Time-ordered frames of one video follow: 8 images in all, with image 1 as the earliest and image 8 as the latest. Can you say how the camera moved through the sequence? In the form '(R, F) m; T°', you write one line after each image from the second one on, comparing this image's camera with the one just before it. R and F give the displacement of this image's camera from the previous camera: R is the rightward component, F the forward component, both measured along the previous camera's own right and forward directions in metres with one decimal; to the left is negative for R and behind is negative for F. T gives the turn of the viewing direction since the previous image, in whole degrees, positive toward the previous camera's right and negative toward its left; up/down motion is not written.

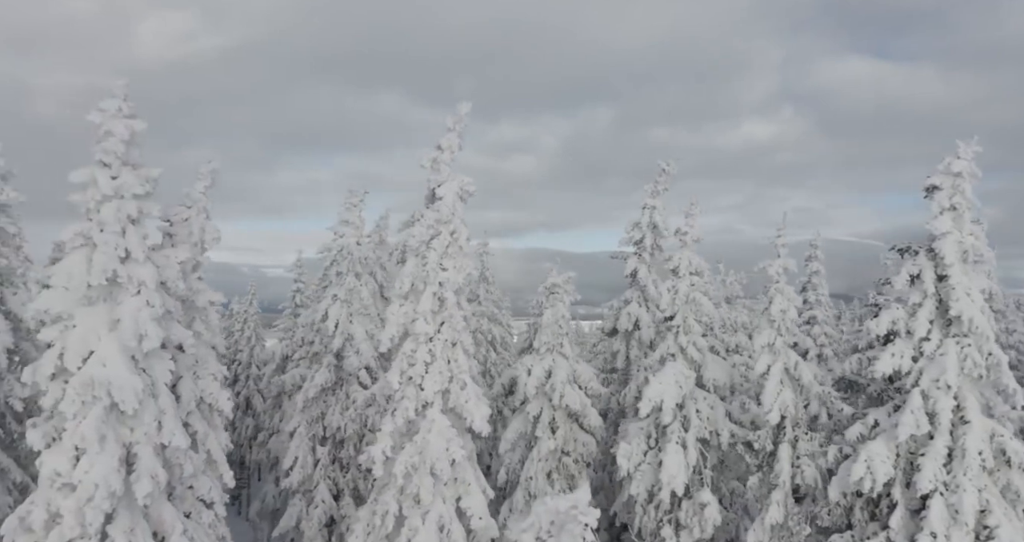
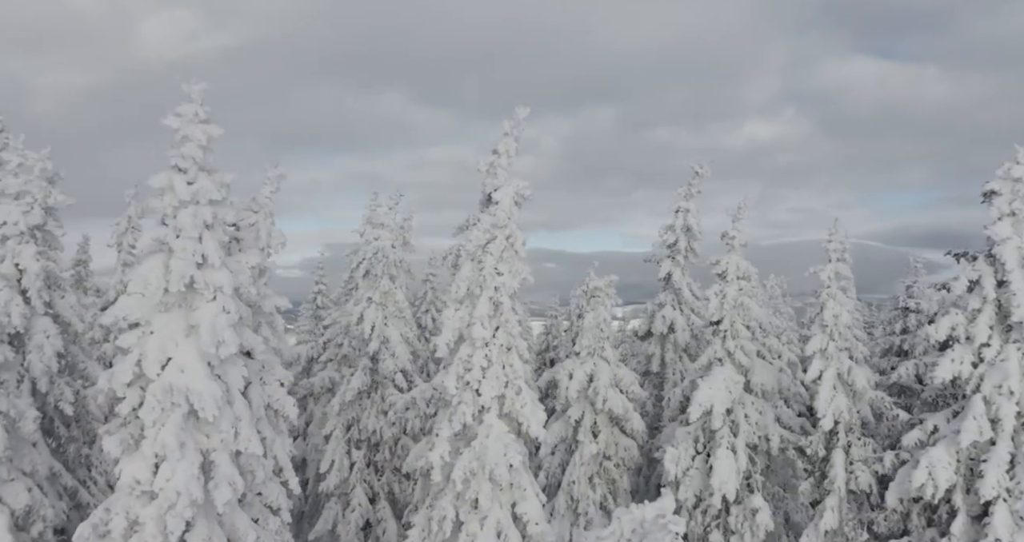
(-1.5, +0.1) m; 0°
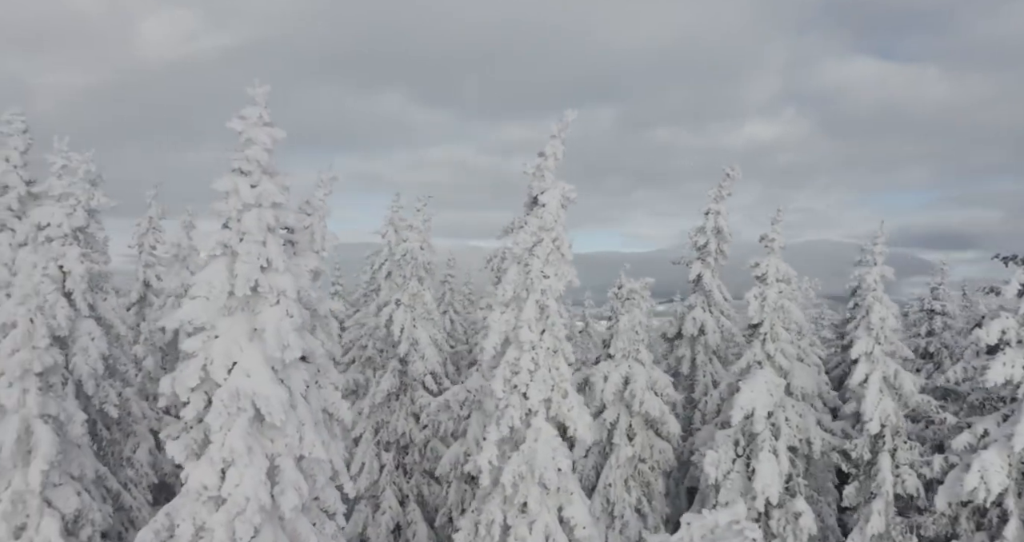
(-1.2, +0.1) m; 0°
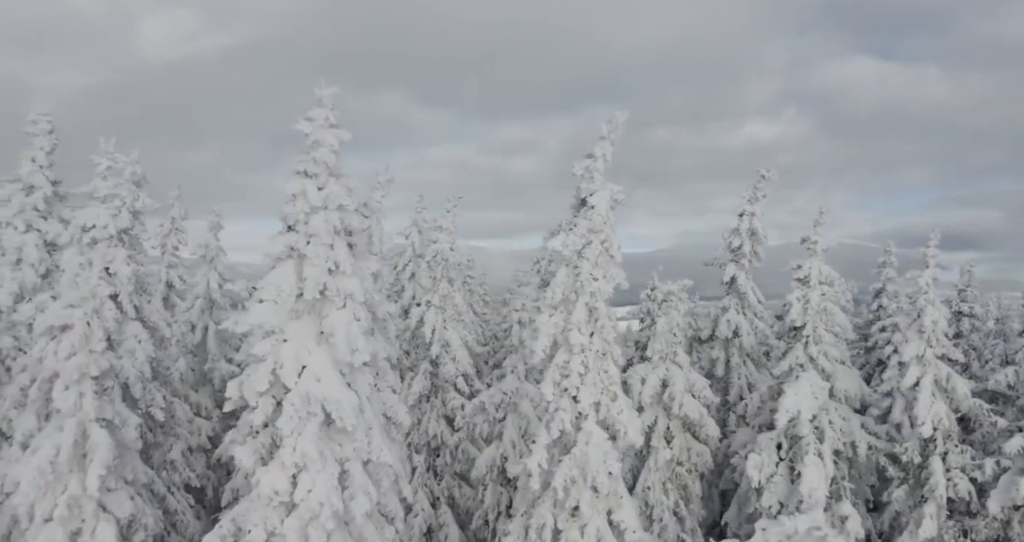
(-1.3, +0.1) m; 0°
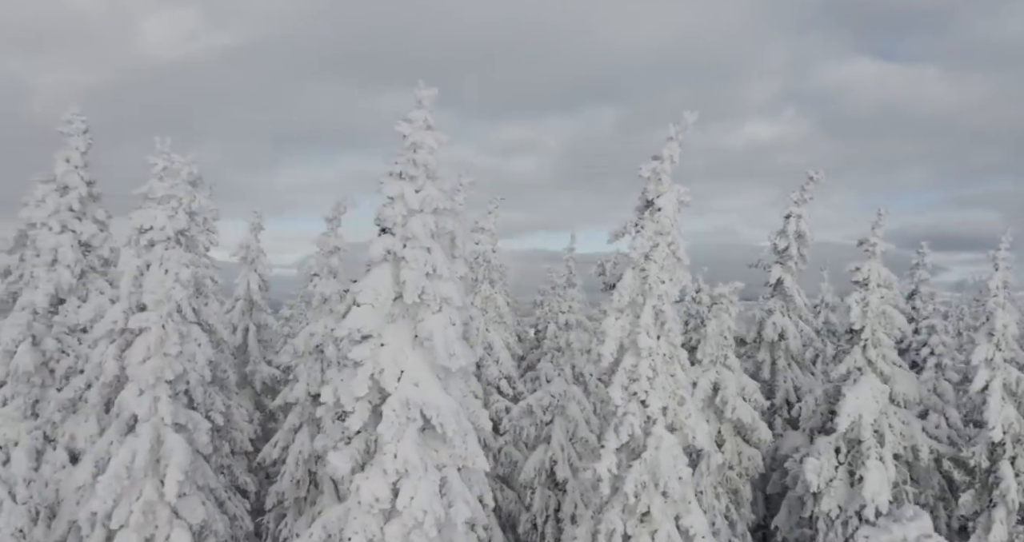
(-1.8, +0.2) m; 0°
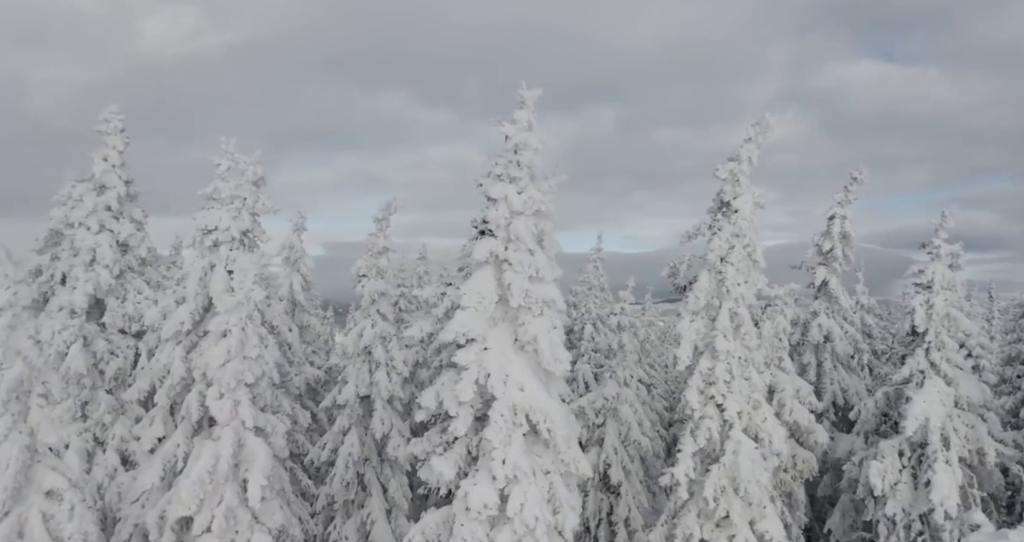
(-1.9, +0.2) m; 0°
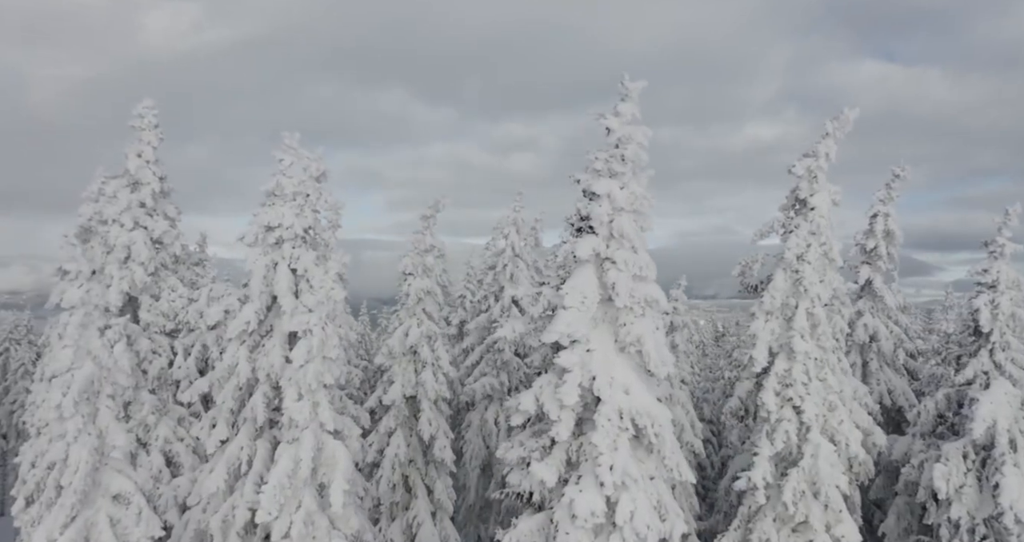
(-1.8, +0.4) m; 0°
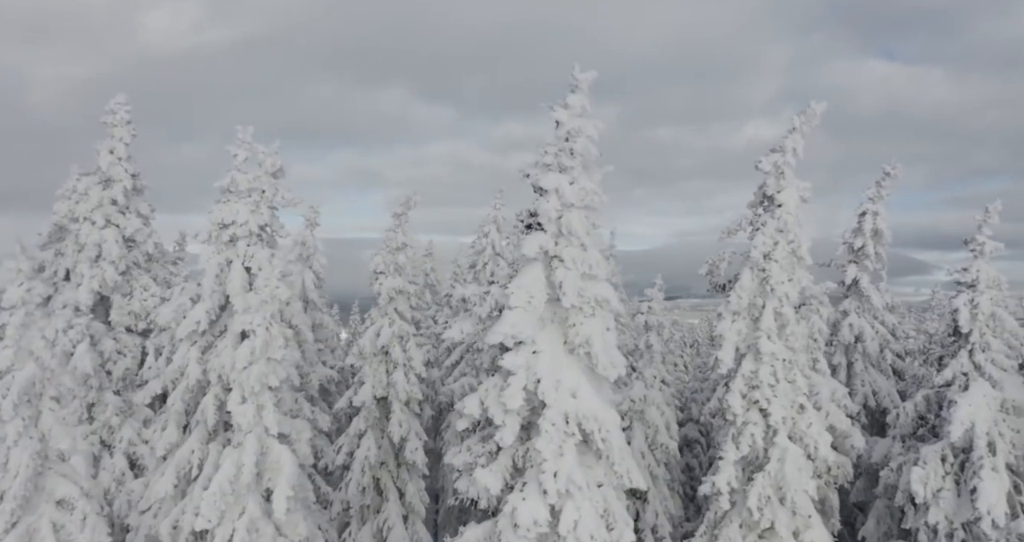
(+1.0, +0.5) m; 0°
